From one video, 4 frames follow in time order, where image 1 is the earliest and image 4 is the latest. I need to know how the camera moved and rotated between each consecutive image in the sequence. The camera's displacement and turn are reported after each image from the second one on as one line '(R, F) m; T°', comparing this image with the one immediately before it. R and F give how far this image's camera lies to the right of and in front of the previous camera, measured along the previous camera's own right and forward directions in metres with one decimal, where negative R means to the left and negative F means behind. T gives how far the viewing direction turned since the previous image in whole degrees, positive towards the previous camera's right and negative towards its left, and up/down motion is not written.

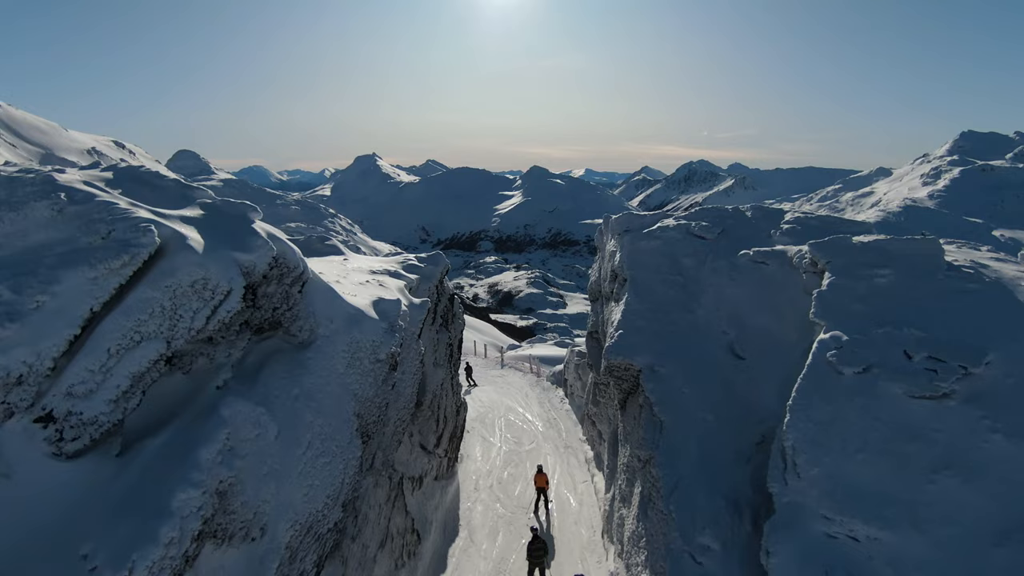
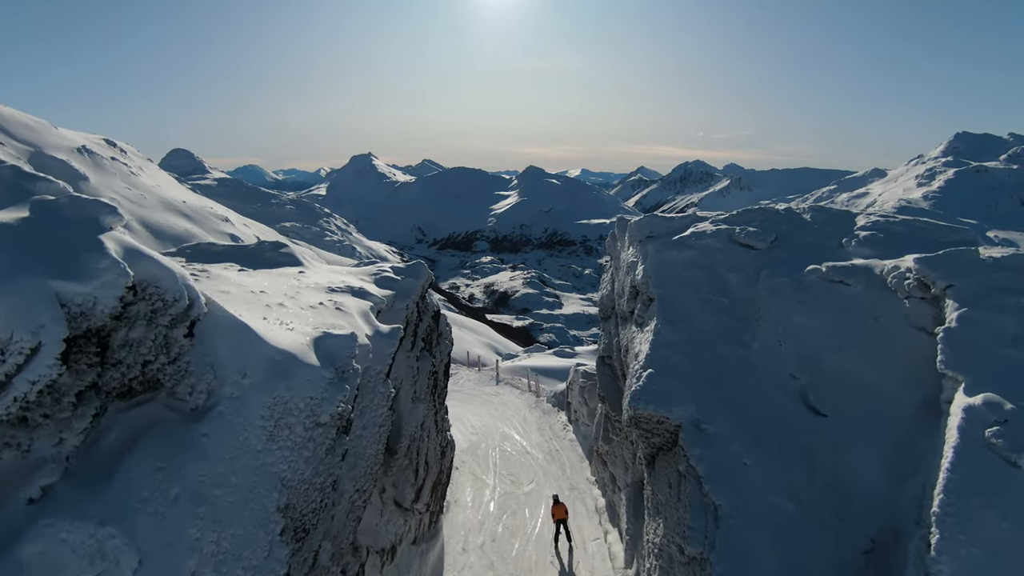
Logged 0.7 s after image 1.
(0.0, +1.2) m; 0°
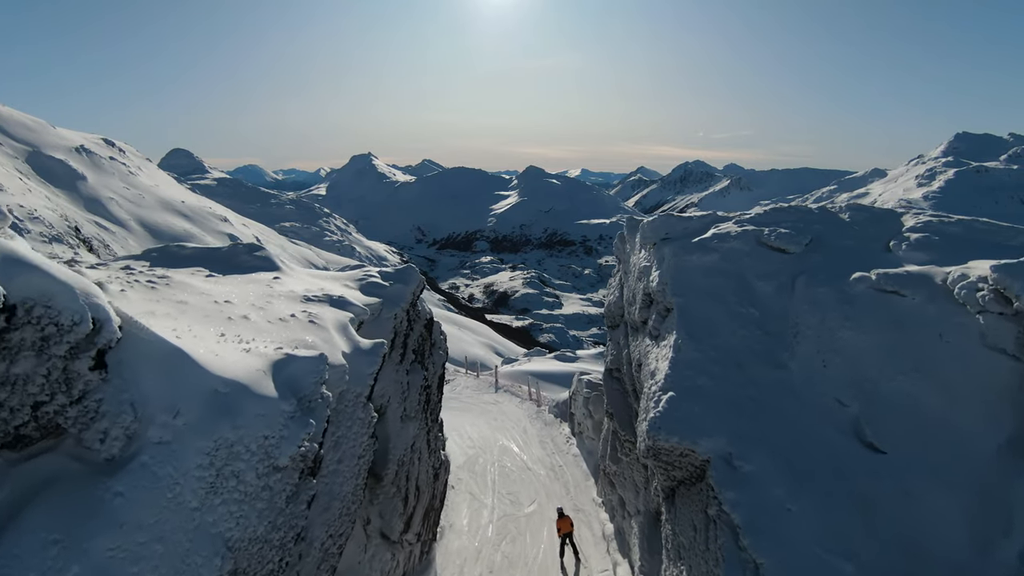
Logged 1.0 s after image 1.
(0.0, +0.5) m; 0°
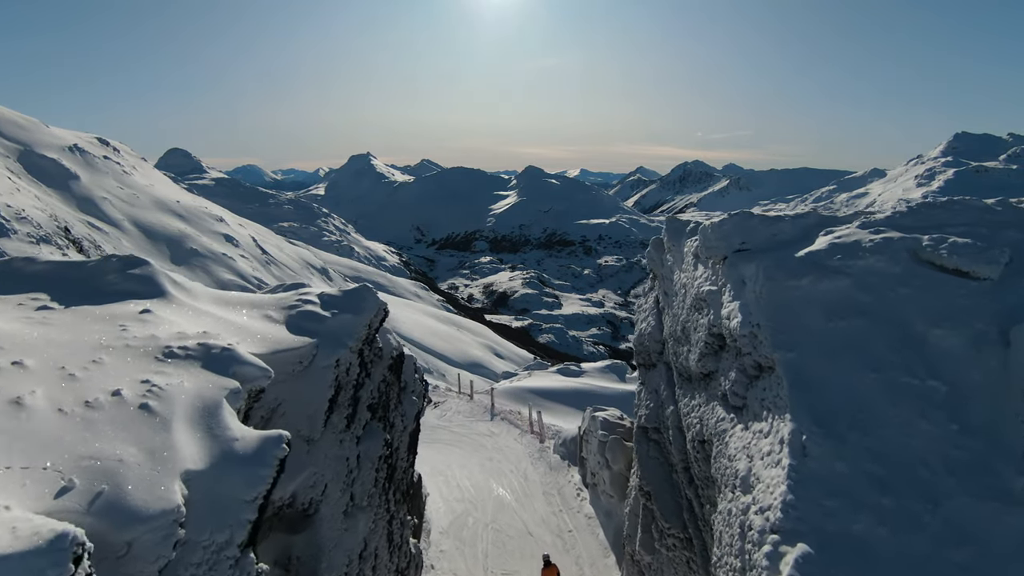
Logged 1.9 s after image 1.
(0.0, +1.5) m; 0°
